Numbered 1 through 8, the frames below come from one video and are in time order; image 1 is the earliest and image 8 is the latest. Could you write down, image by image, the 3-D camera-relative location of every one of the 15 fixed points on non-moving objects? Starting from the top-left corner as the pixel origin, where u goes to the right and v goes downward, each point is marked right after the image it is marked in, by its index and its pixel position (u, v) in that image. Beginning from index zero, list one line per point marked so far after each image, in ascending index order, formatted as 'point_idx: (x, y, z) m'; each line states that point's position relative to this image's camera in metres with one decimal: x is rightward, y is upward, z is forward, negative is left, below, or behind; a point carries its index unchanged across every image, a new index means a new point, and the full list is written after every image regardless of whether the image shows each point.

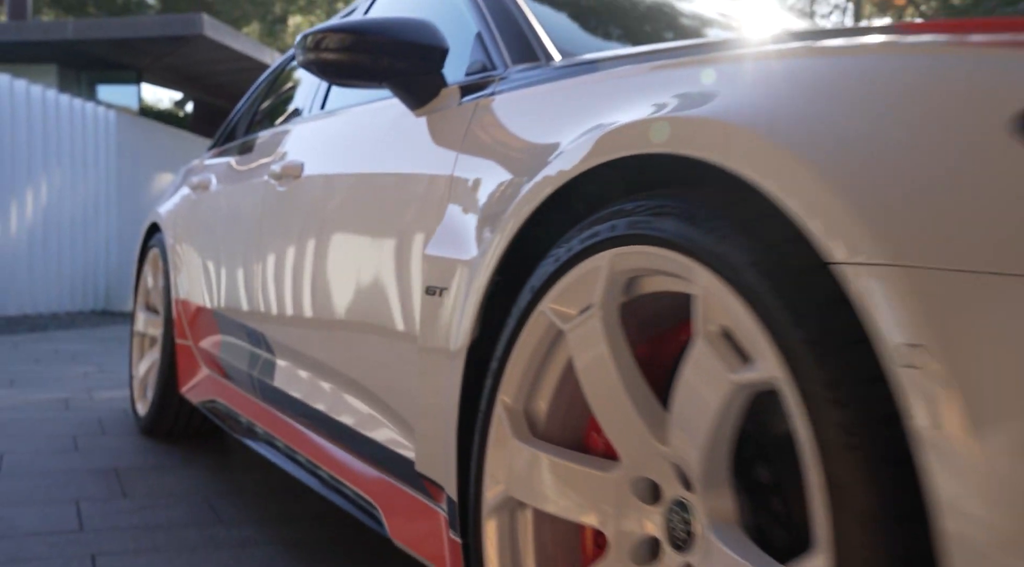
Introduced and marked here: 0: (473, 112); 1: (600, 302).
0: (-0.1, +0.4, +1.9) m
1: (+0.1, 0.0, +1.3) m
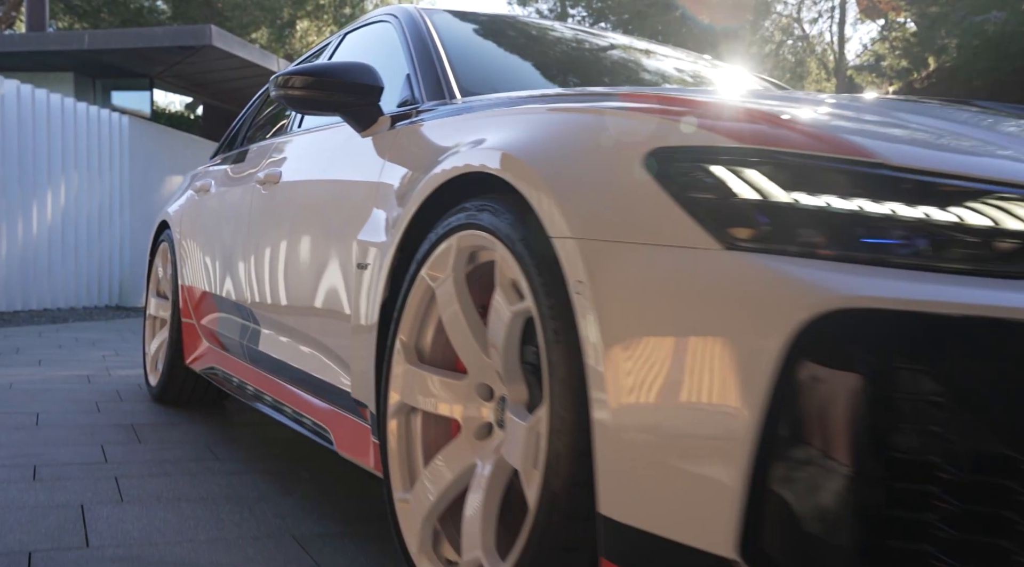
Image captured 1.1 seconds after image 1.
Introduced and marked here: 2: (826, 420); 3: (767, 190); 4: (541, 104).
0: (-0.3, +0.4, +2.6) m
1: (-0.1, 0.0, +2.0) m
2: (+0.5, -0.2, +1.3) m
3: (+0.4, +0.1, +1.4) m
4: (+0.1, +0.4, +2.0) m
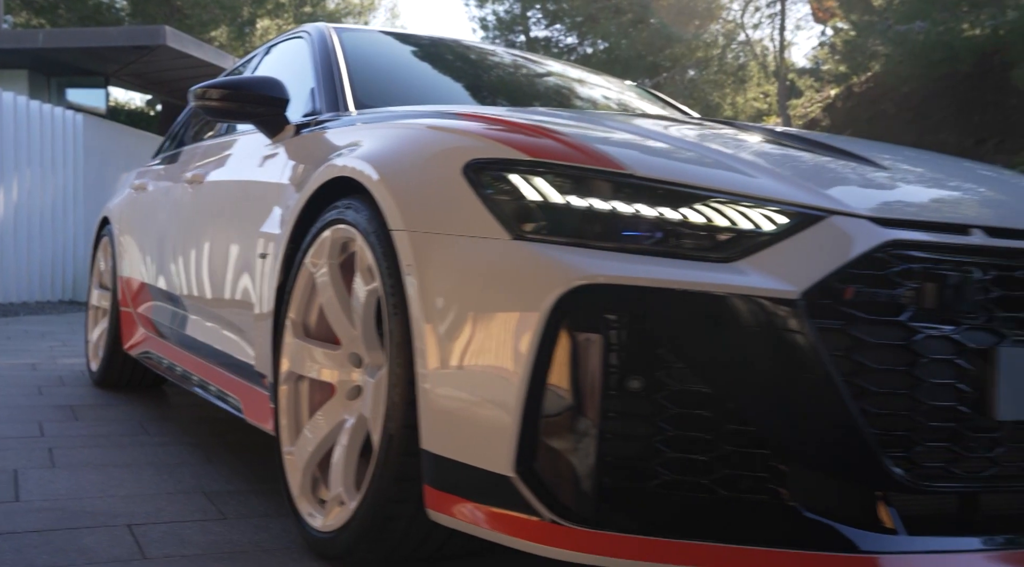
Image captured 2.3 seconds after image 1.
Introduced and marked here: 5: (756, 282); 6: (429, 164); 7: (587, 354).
0: (-0.7, +0.4, +3.0) m
1: (-0.5, +0.1, +2.3) m
2: (+0.1, -0.2, +1.7) m
3: (+0.1, +0.2, +1.8) m
4: (-0.3, +0.4, +2.4) m
5: (+0.4, 0.0, +1.7) m
6: (-0.2, +0.3, +2.0) m
7: (+0.1, -0.1, +1.7) m
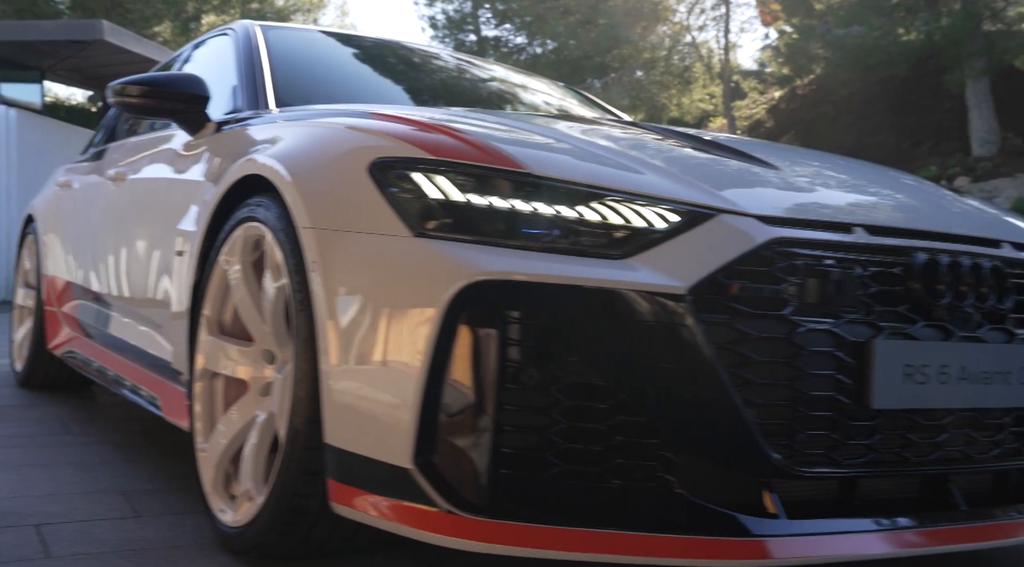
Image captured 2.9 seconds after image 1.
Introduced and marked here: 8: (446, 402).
0: (-0.9, +0.5, +3.0) m
1: (-0.7, +0.1, +2.4) m
2: (0.0, -0.2, +1.8) m
3: (-0.1, +0.2, +1.8) m
4: (-0.5, +0.4, +2.4) m
5: (+0.2, 0.0, +1.7) m
6: (-0.4, +0.3, +2.0) m
7: (0.0, -0.1, +1.8) m
8: (-0.1, -0.2, +1.8) m
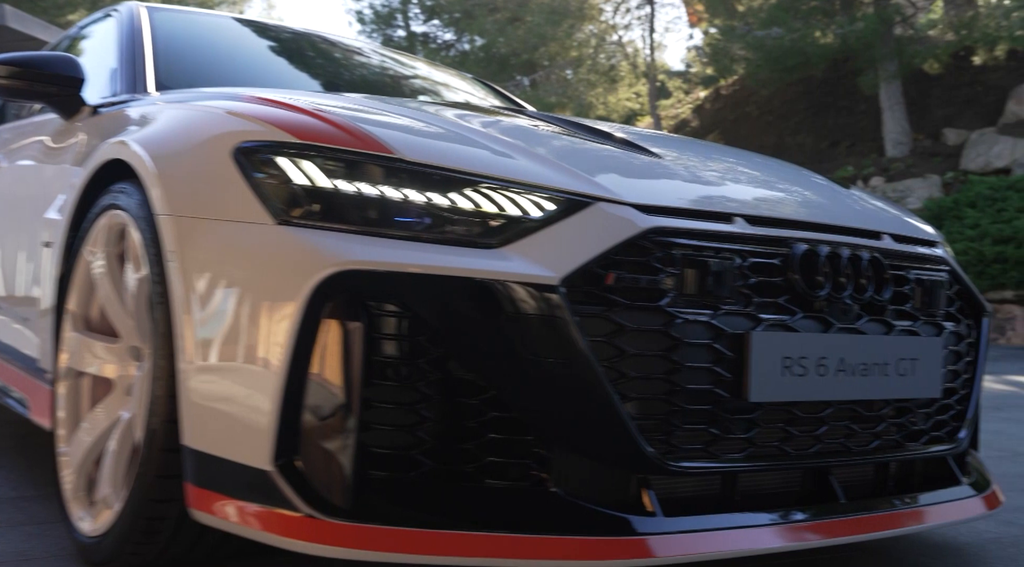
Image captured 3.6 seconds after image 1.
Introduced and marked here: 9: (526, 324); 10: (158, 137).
0: (-1.2, +0.5, +2.8) m
1: (-0.9, +0.1, +2.2) m
2: (-0.3, -0.2, +1.7) m
3: (-0.4, +0.2, +1.8) m
4: (-0.8, +0.4, +2.3) m
5: (0.0, 0.0, +1.7) m
6: (-0.6, +0.3, +1.9) m
7: (-0.3, -0.1, +1.7) m
8: (-0.3, -0.2, +1.7) m
9: (0.0, -0.1, +1.7) m
10: (-0.8, +0.3, +2.1) m
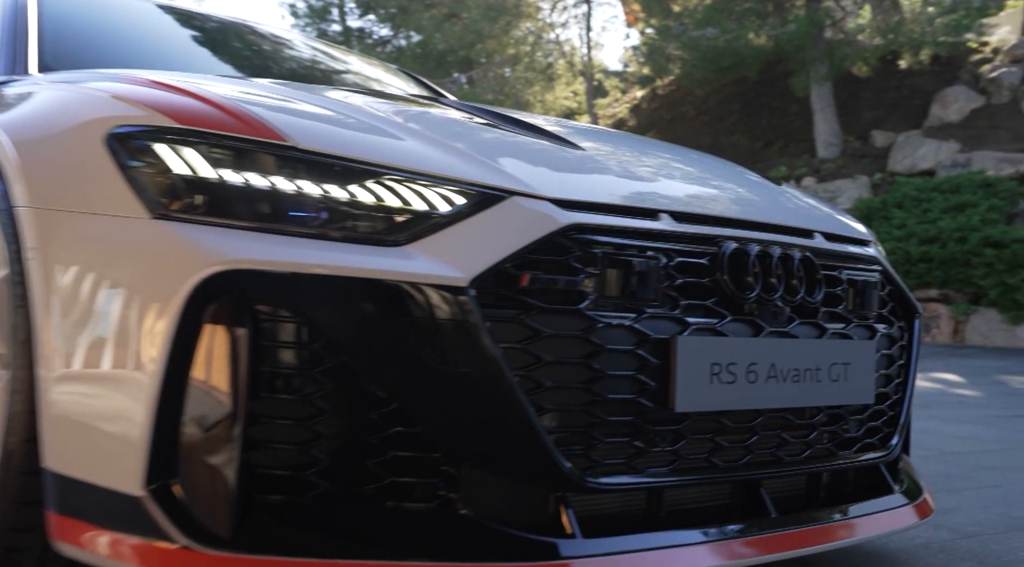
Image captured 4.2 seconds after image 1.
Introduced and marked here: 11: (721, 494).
0: (-1.5, +0.5, +2.6) m
1: (-1.1, +0.1, +2.0) m
2: (-0.4, -0.2, +1.5) m
3: (-0.5, +0.2, +1.6) m
4: (-1.0, +0.4, +2.1) m
5: (-0.1, 0.0, +1.5) m
6: (-0.8, +0.3, +1.7) m
7: (-0.4, -0.1, +1.5) m
8: (-0.5, -0.2, +1.5) m
9: (-0.1, -0.1, +1.5) m
10: (-1.0, +0.3, +1.9) m
11: (+0.4, -0.4, +1.9) m
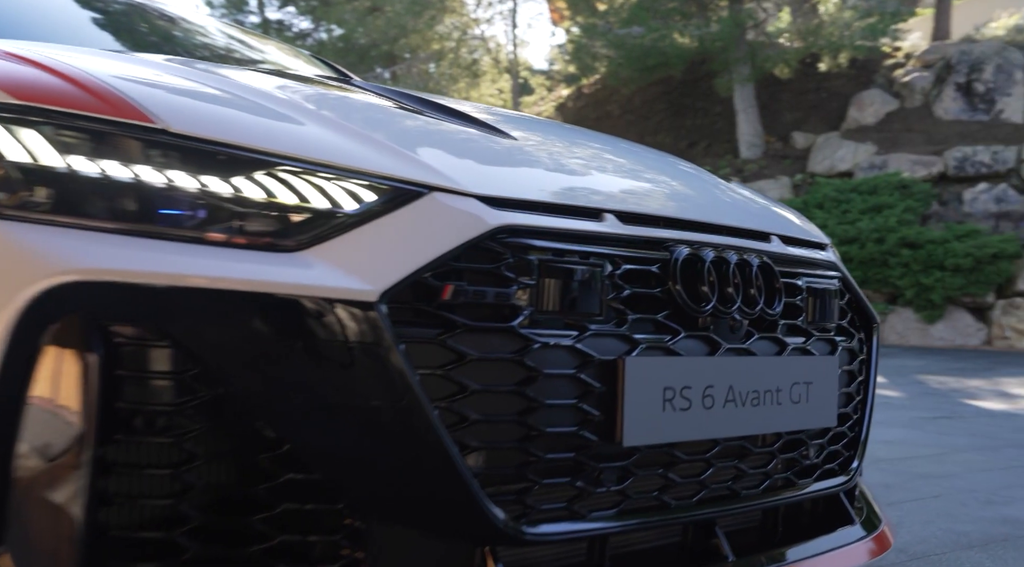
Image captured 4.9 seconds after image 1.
0: (-1.7, +0.5, +2.2) m
1: (-1.3, +0.1, +1.6) m
2: (-0.5, -0.2, +1.2) m
3: (-0.6, +0.2, +1.3) m
4: (-1.1, +0.4, +1.8) m
5: (-0.3, 0.0, +1.2) m
6: (-0.9, +0.3, +1.4) m
7: (-0.5, -0.1, +1.2) m
8: (-0.6, -0.2, +1.2) m
9: (-0.2, -0.1, +1.2) m
10: (-1.1, +0.3, +1.5) m
11: (+0.3, -0.4, +1.6) m
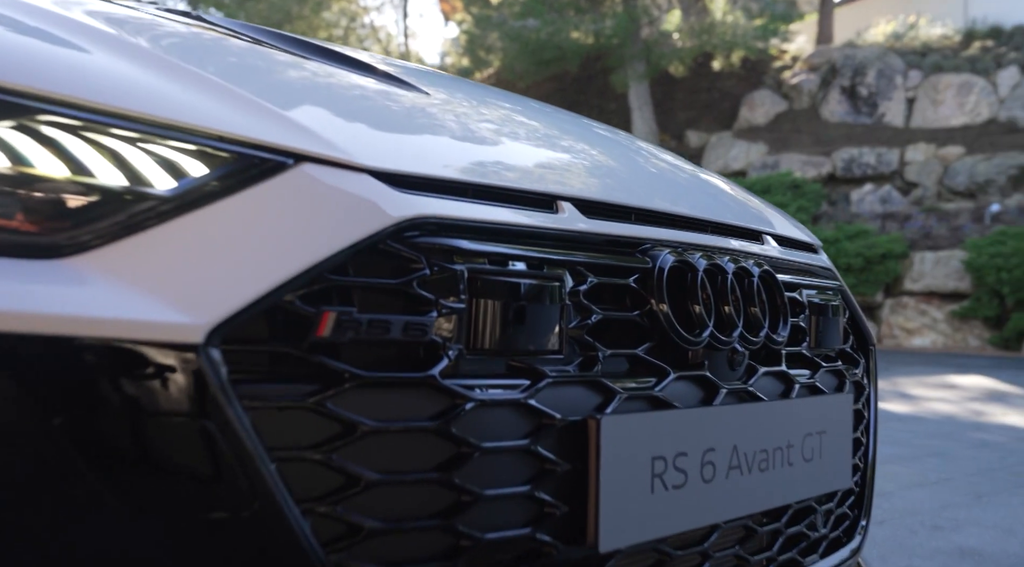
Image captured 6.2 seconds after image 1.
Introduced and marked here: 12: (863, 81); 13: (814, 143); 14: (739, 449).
0: (-1.8, +0.4, +1.5) m
1: (-1.4, +0.1, +1.0) m
2: (-0.6, -0.2, +0.6) m
3: (-0.7, +0.2, +0.7) m
4: (-1.2, +0.4, +1.1) m
5: (-0.3, 0.0, +0.7) m
6: (-1.0, +0.2, +0.8) m
7: (-0.6, -0.1, +0.6) m
8: (-0.7, -0.2, +0.6) m
9: (-0.3, -0.1, +0.7) m
10: (-1.2, +0.3, +0.9) m
11: (+0.2, -0.5, +1.2) m
12: (+5.1, +2.9, +13.5) m
13: (+4.3, +2.0, +13.3) m
14: (+0.3, -0.2, +1.1) m
